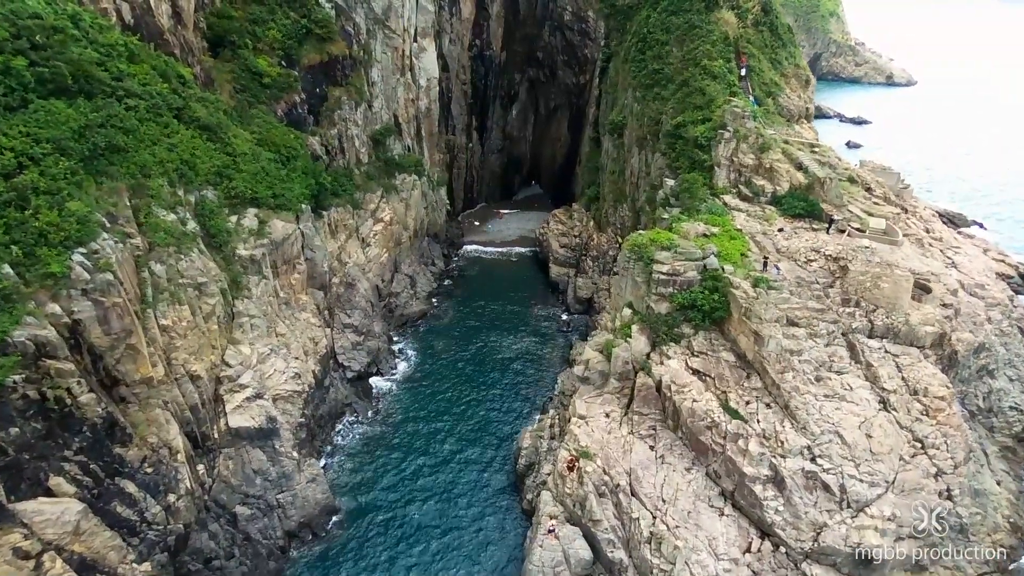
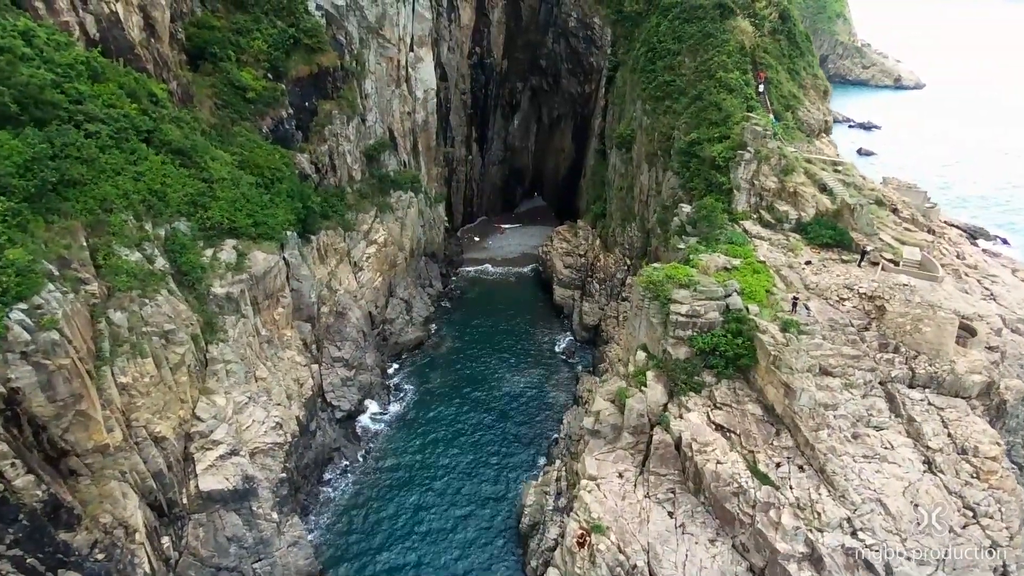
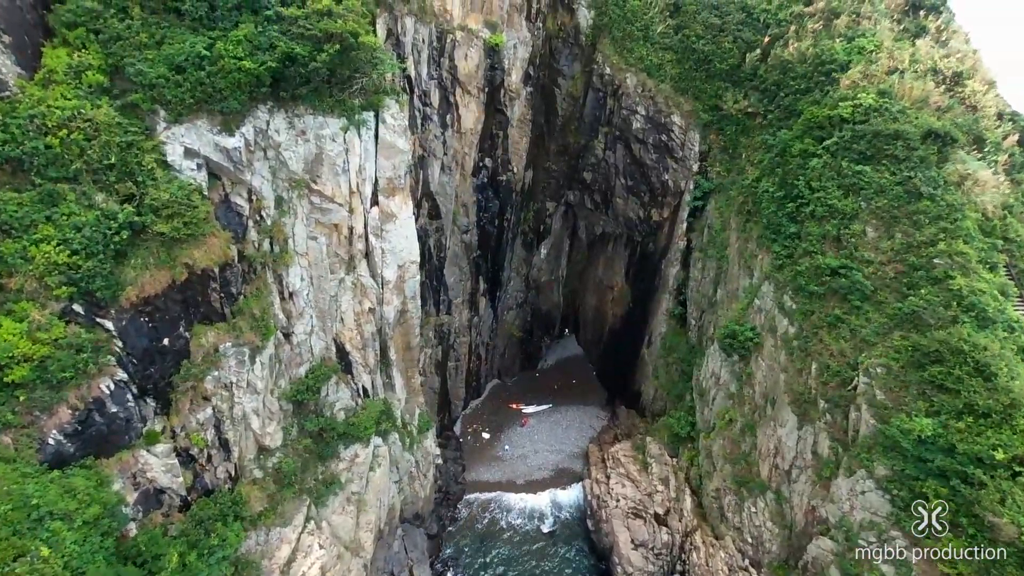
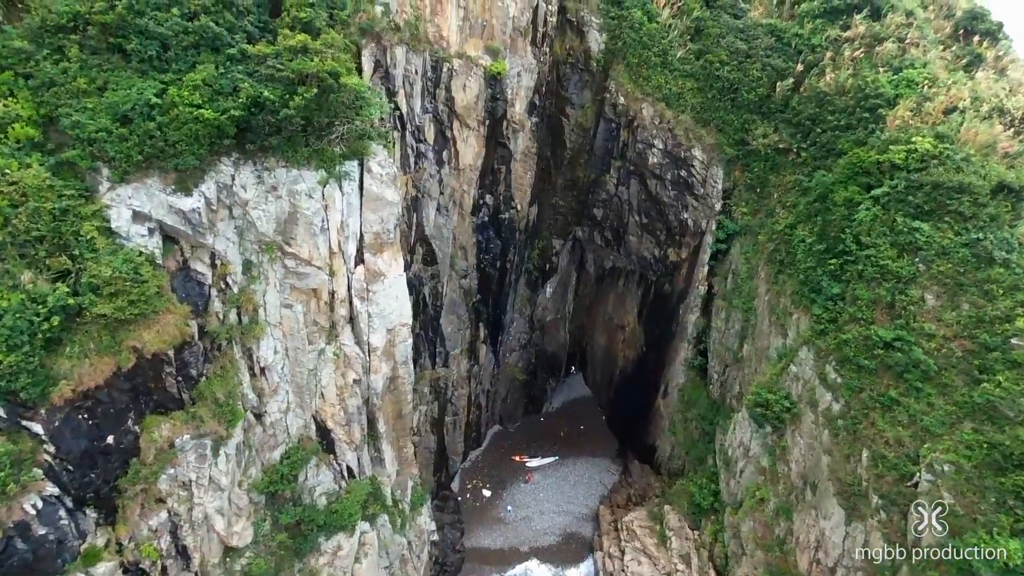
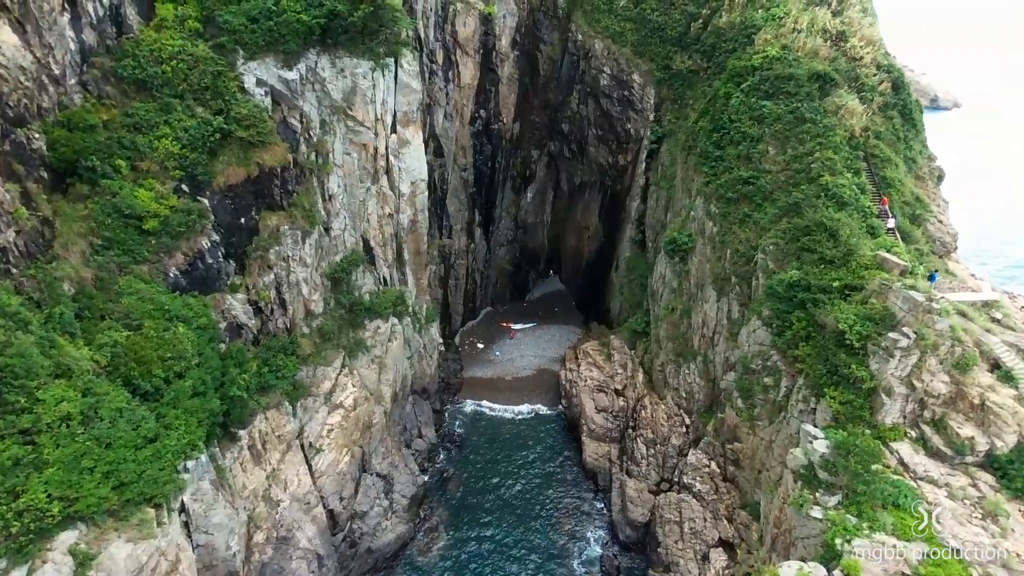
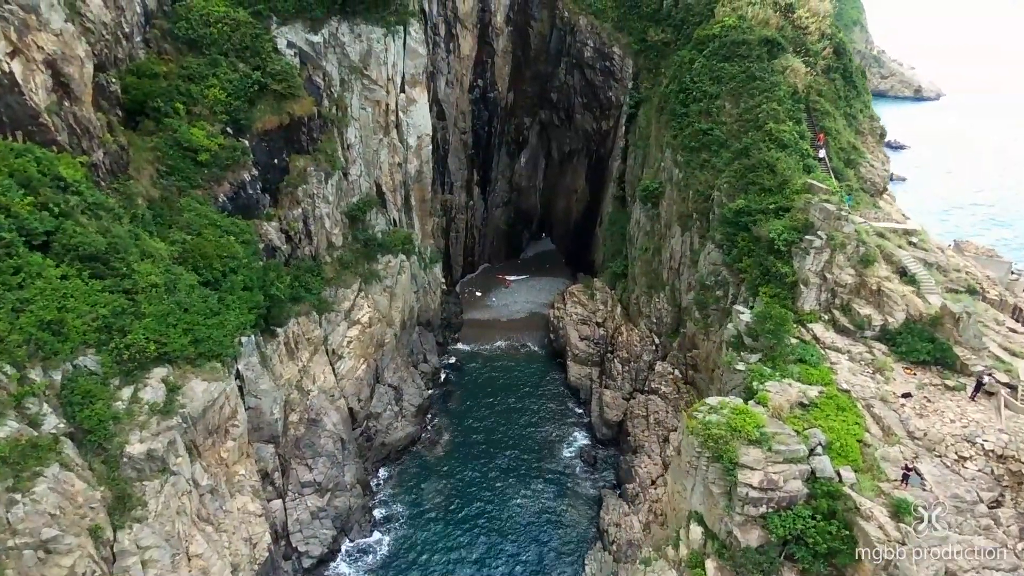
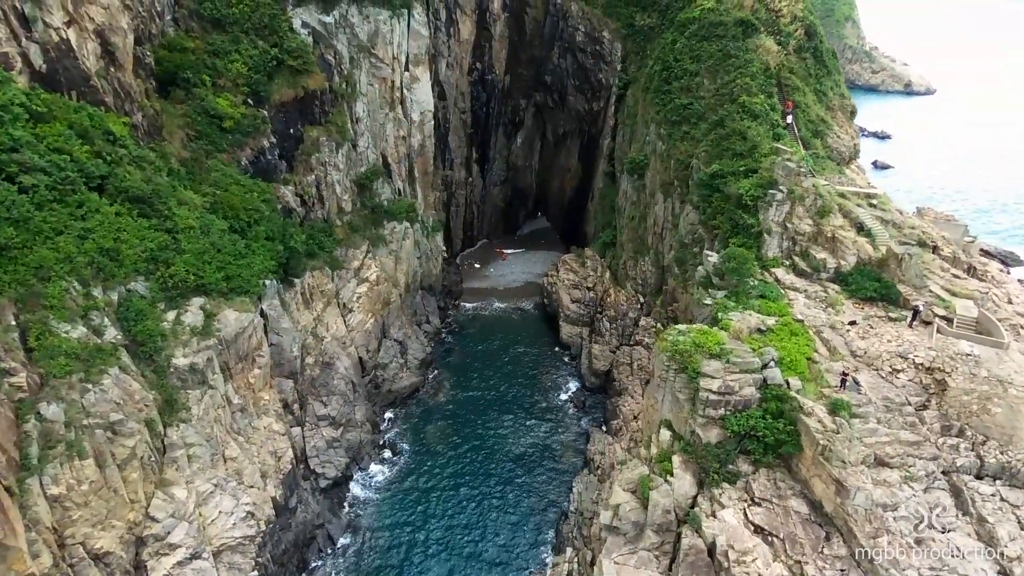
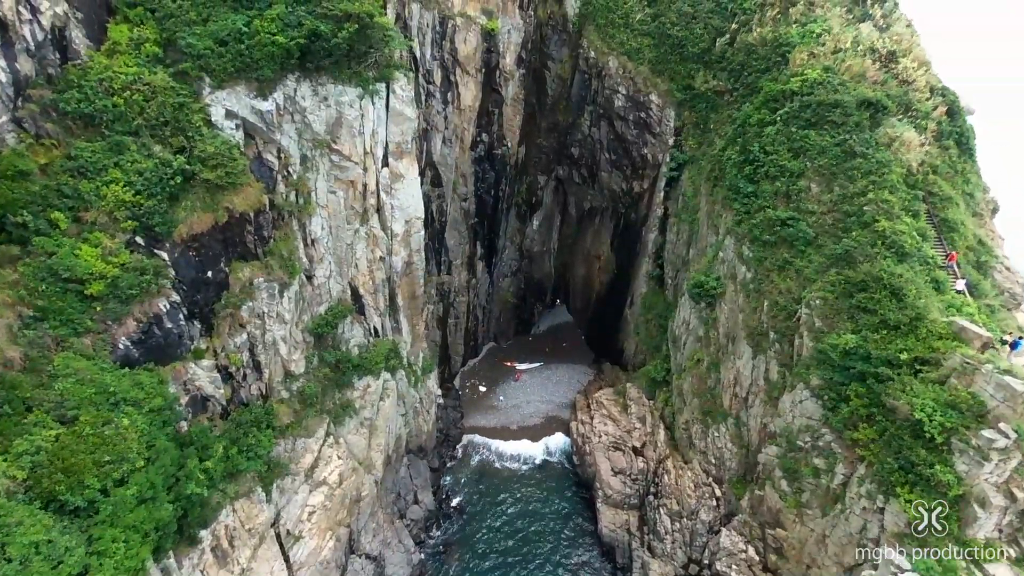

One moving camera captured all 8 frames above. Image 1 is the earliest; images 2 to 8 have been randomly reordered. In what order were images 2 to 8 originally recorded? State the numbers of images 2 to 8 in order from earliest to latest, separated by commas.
2, 7, 6, 5, 8, 3, 4
